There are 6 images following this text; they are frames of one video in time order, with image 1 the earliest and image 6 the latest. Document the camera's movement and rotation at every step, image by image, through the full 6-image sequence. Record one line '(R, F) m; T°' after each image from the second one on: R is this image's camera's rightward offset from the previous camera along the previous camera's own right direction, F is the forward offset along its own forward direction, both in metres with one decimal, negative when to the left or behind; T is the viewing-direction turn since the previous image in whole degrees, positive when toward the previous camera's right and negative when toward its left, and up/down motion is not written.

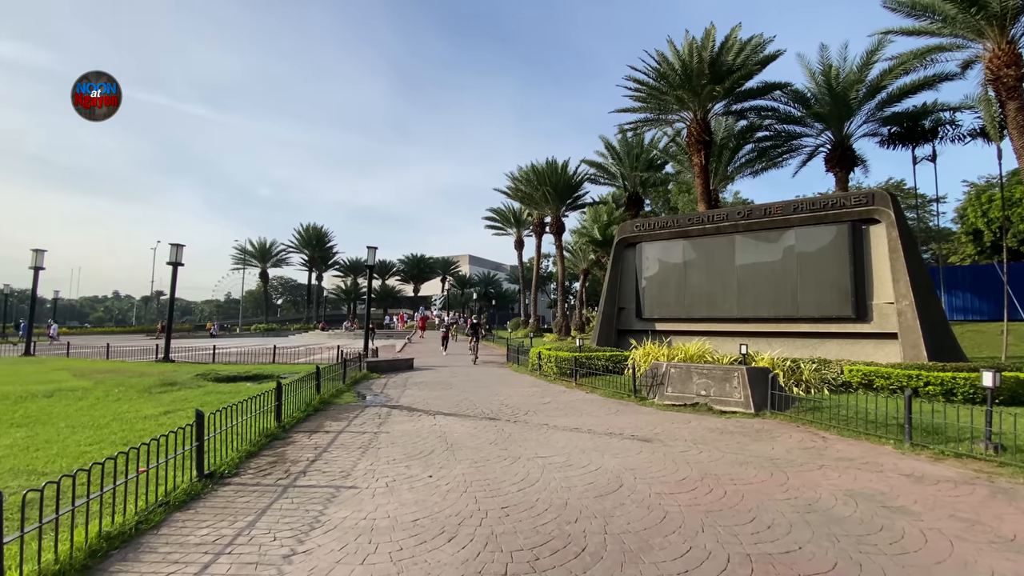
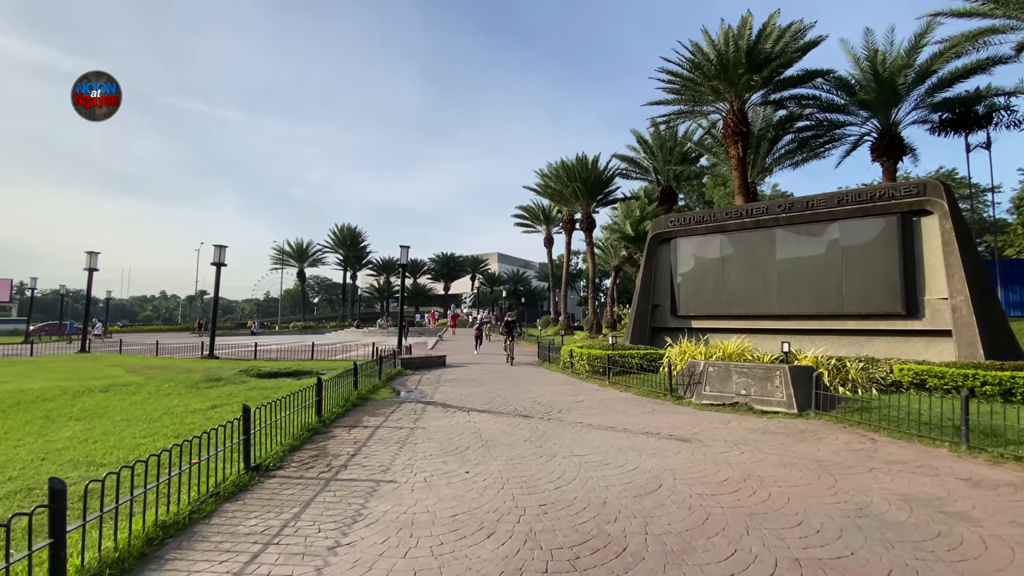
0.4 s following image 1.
(0.0, 0.0) m; -3°
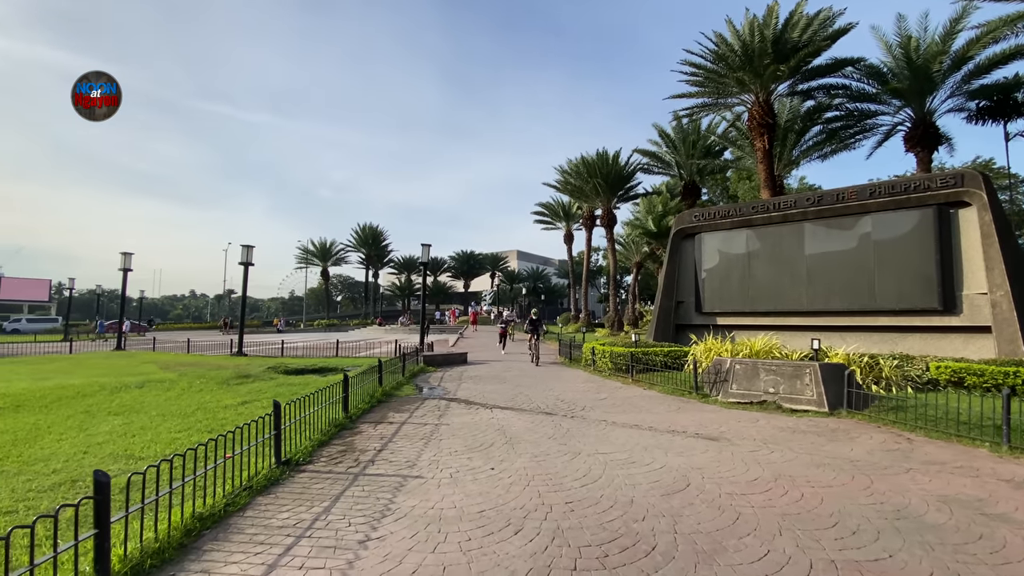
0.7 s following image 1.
(0.0, 0.0) m; -2°
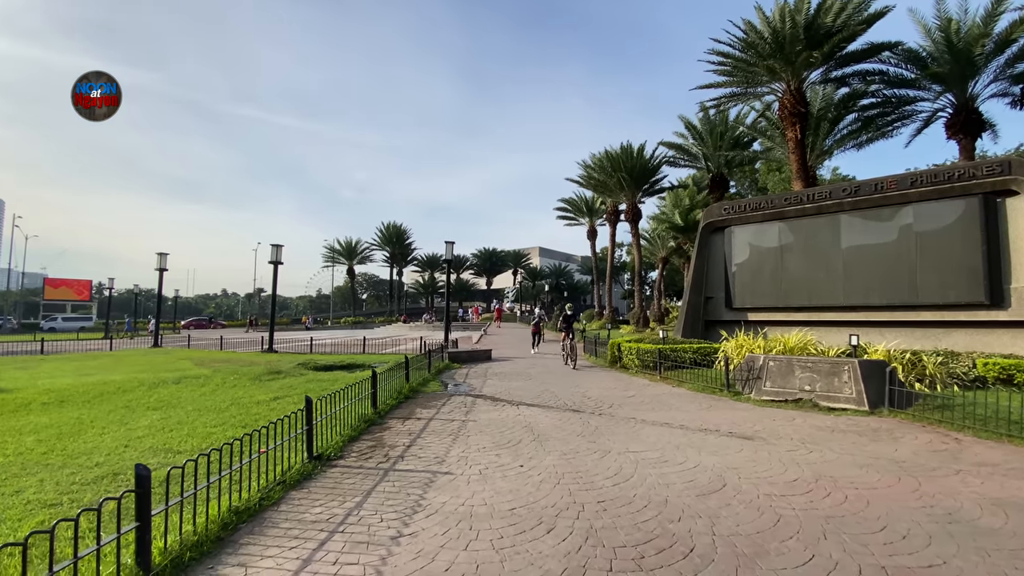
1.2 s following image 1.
(0.0, +0.1) m; -3°
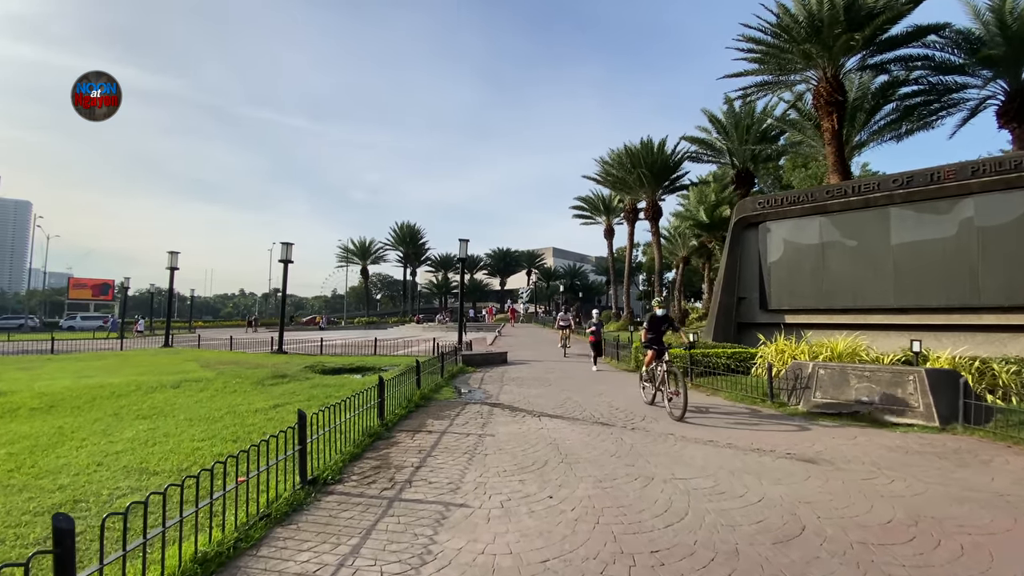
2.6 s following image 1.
(-0.1, +0.8) m; -2°
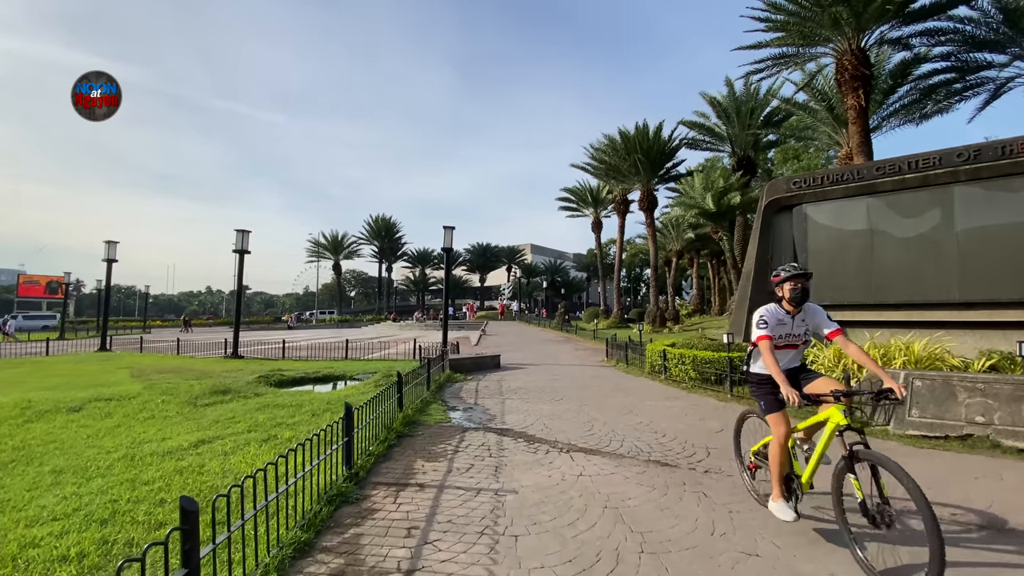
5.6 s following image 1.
(-0.5, +2.2) m; +3°
